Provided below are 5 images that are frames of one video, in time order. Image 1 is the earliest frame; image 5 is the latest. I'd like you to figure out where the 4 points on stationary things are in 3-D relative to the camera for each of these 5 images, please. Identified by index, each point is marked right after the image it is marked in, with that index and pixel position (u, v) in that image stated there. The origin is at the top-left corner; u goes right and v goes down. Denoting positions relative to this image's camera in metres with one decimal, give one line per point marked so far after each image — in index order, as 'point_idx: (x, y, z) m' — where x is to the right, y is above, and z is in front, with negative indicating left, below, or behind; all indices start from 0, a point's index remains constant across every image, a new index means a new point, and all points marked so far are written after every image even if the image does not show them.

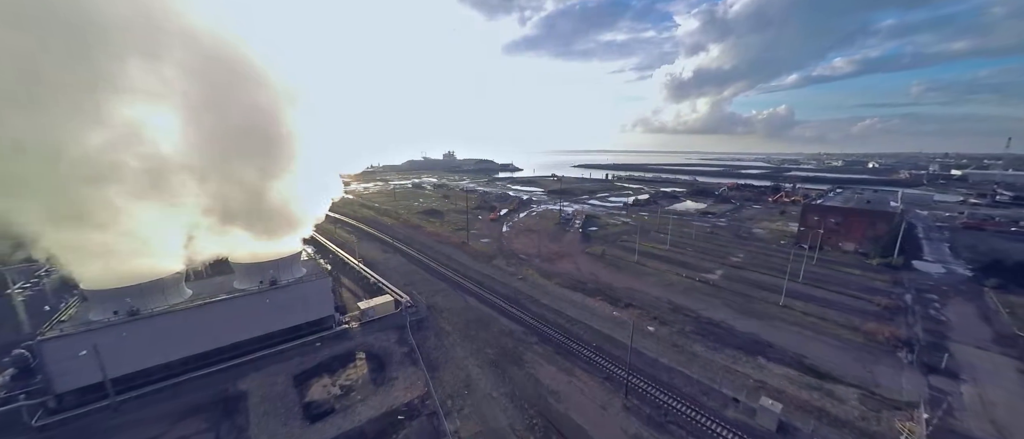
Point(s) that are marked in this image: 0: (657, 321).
0: (+8.0, -5.6, +16.9) m
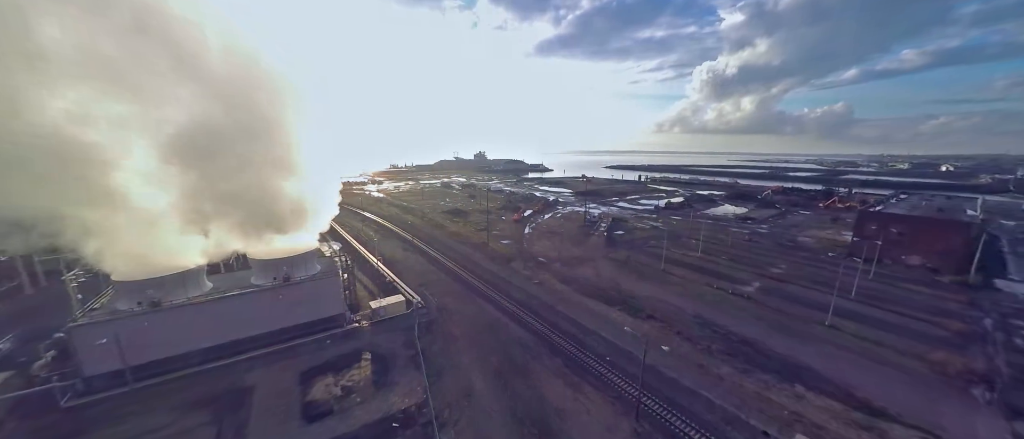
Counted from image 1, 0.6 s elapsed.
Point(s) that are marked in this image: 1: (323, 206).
0: (+8.6, -5.9, +15.5) m
1: (-9.8, +0.6, +15.6) m
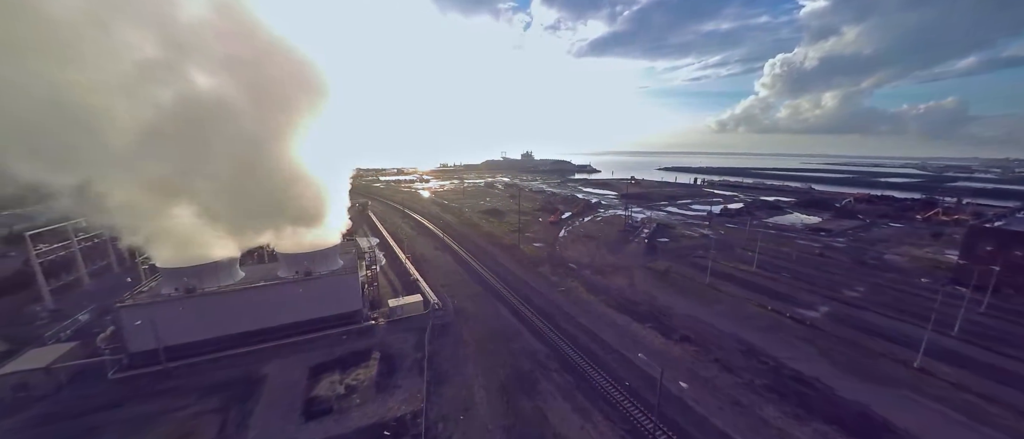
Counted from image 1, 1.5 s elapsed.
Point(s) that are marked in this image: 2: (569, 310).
0: (+9.1, -6.4, +13.5) m
1: (-8.8, +0.7, +16.1) m
2: (+3.5, -5.6, +18.9) m
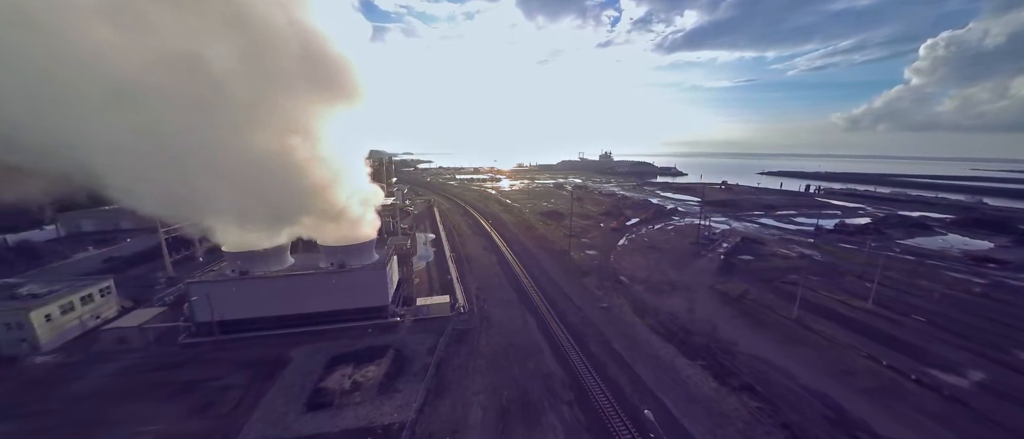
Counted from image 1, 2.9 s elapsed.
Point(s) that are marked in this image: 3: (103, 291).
0: (+9.4, -7.2, +10.3) m
1: (-7.2, +0.9, +16.7) m
2: (+5.1, -6.2, +16.8) m
3: (-20.8, -3.7, +15.5) m
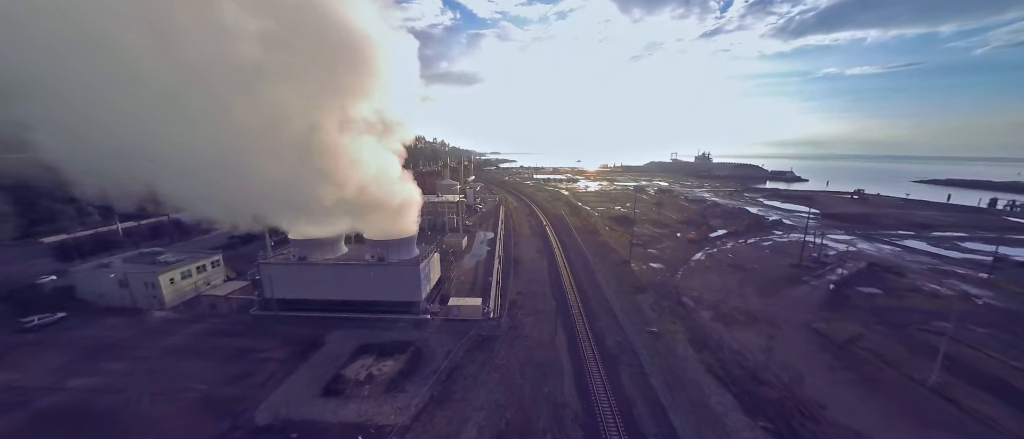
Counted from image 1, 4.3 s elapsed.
0: (+8.9, -8.0, +7.3) m
1: (-5.2, +0.9, +17.3) m
2: (+6.3, -6.8, +14.6) m
3: (-19.0, -2.8, +19.3) m
